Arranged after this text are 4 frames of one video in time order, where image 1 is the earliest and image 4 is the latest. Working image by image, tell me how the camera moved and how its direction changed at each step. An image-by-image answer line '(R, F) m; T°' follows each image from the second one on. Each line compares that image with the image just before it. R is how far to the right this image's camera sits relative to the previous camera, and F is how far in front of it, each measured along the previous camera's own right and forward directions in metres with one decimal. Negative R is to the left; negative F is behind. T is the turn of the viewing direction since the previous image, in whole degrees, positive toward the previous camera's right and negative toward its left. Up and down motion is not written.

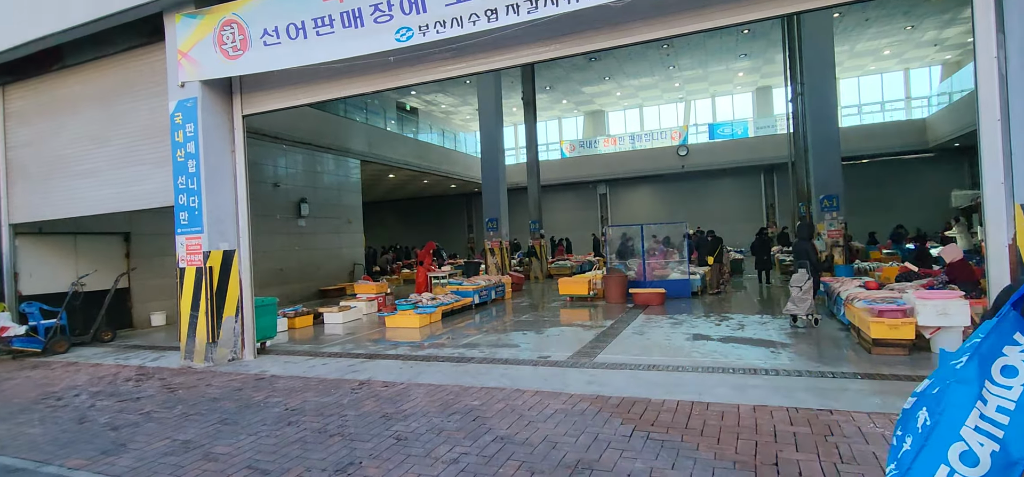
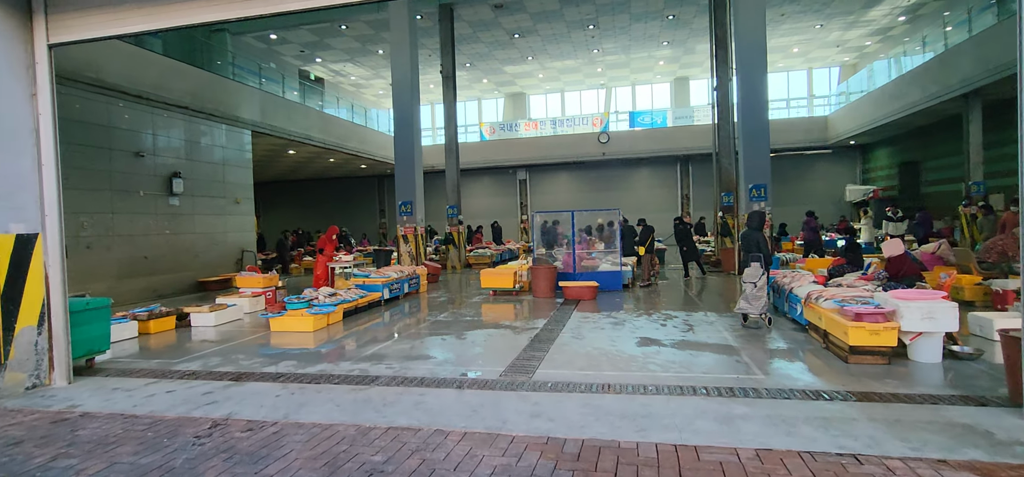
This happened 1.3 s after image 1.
(0.0, +1.2) m; +9°
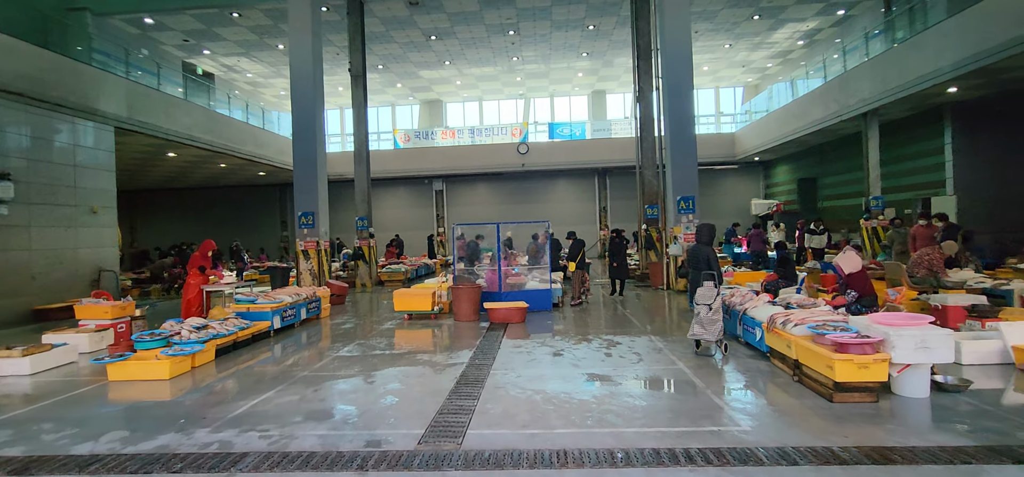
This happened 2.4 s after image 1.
(0.0, +1.0) m; +9°
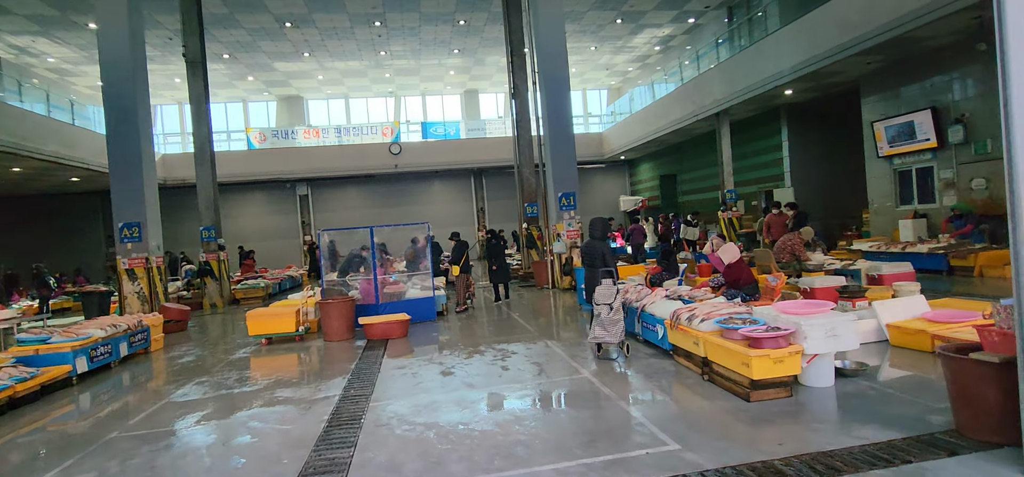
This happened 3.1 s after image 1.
(0.0, +0.7) m; +13°
